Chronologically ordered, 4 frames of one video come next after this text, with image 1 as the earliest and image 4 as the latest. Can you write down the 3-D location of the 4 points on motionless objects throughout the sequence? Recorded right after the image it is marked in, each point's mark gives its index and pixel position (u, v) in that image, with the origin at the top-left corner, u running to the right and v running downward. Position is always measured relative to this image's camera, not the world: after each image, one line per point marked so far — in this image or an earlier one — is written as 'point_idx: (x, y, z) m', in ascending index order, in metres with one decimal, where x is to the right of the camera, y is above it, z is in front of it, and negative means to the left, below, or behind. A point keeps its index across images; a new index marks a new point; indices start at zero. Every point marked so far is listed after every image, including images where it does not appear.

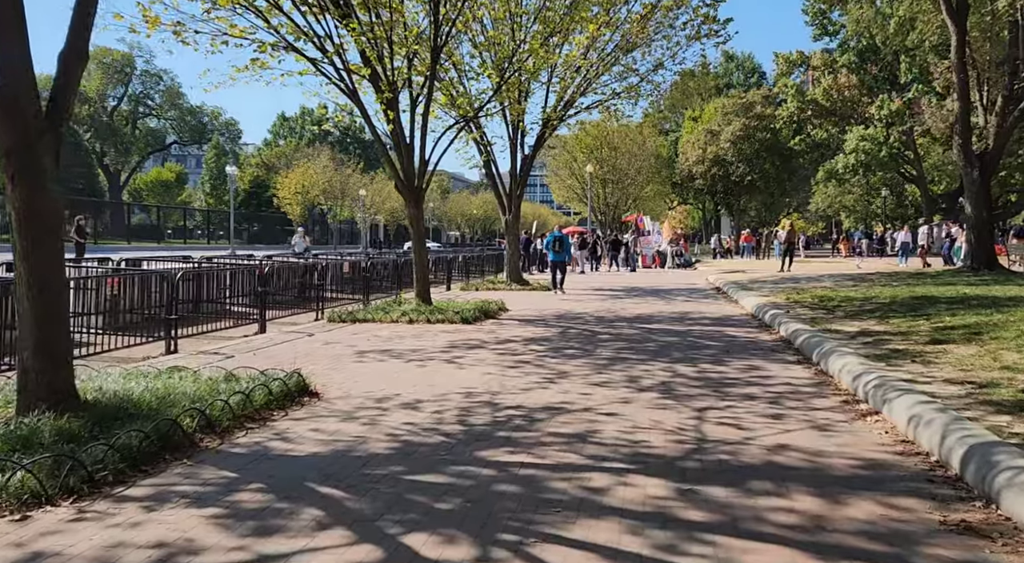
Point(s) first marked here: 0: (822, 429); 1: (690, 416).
0: (+2.2, -1.1, +6.1) m
1: (+1.4, -1.1, +6.7) m
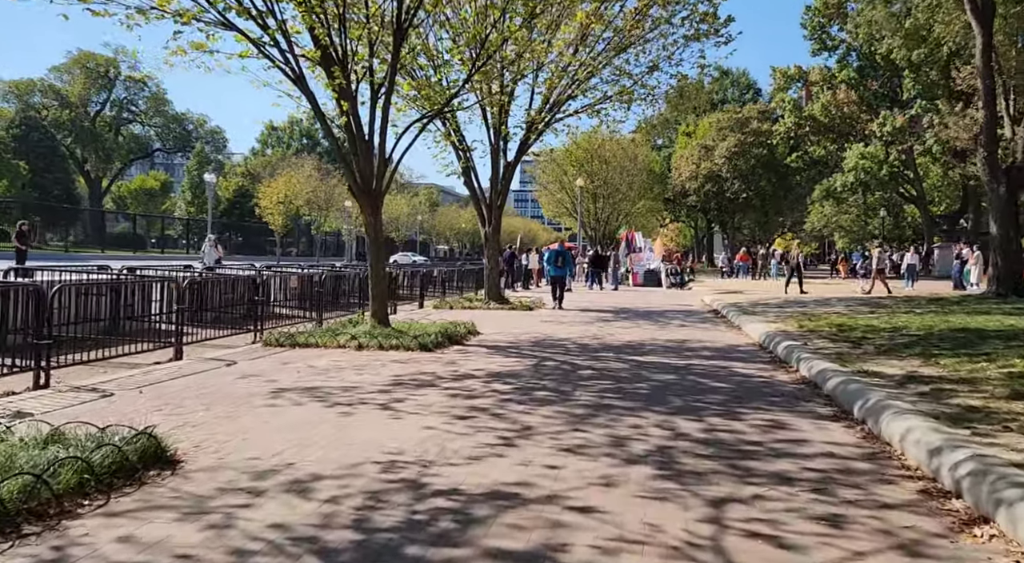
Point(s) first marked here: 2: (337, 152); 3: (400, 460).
0: (+1.8, -1.2, +3.9) m
1: (+1.0, -1.2, +4.5) m
2: (-2.9, +2.2, +14.1) m
3: (-0.8, -1.2, +5.7) m
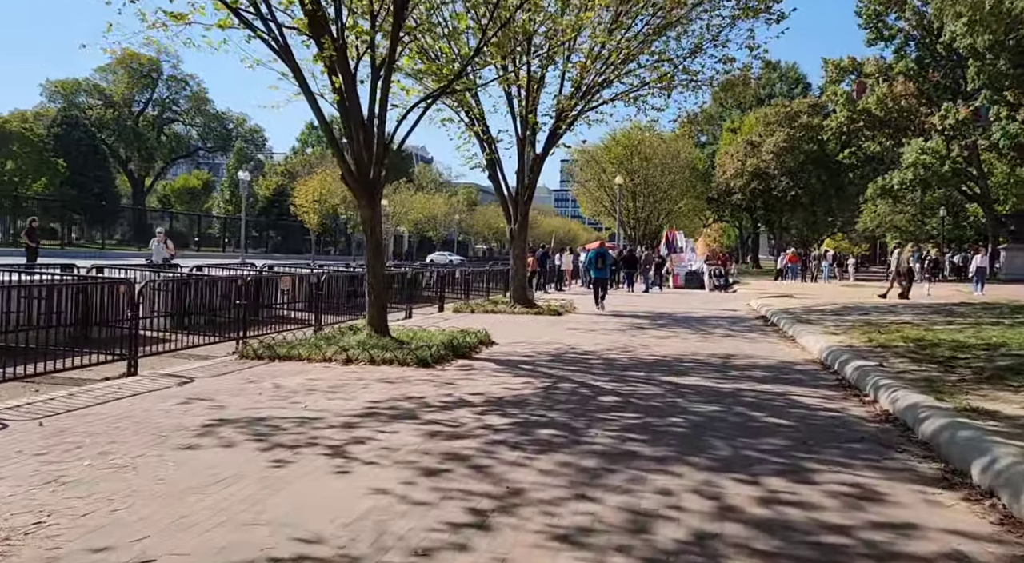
0: (+1.6, -1.3, +1.9) m
1: (+0.8, -1.3, +2.6) m
2: (-2.6, +2.1, +12.4) m
3: (-0.9, -1.2, +3.9) m
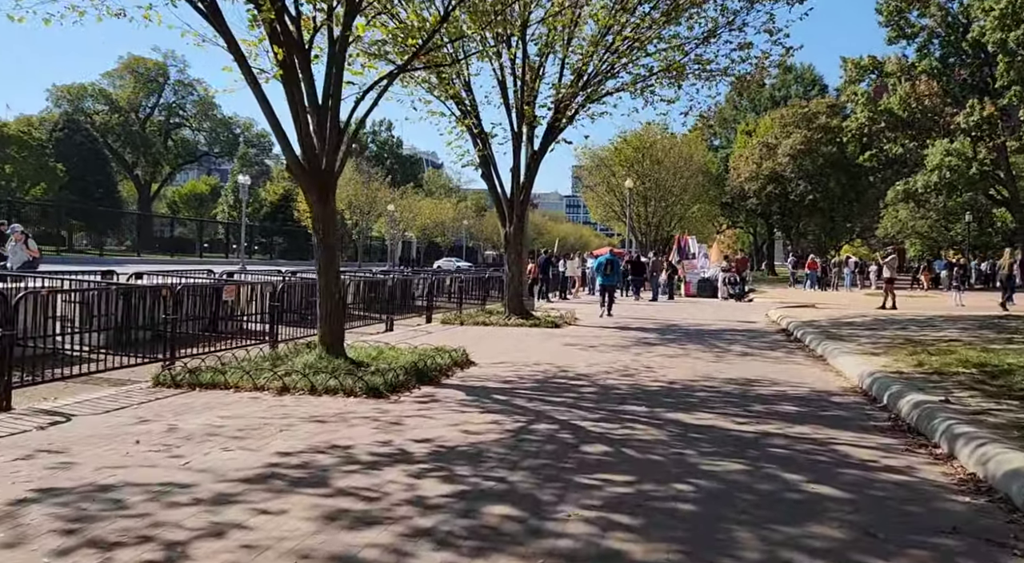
0: (+1.2, -1.4, -0.1) m
1: (+0.4, -1.4, +0.6) m
2: (-2.9, +2.0, +10.5) m
3: (-1.3, -1.3, +1.9) m
